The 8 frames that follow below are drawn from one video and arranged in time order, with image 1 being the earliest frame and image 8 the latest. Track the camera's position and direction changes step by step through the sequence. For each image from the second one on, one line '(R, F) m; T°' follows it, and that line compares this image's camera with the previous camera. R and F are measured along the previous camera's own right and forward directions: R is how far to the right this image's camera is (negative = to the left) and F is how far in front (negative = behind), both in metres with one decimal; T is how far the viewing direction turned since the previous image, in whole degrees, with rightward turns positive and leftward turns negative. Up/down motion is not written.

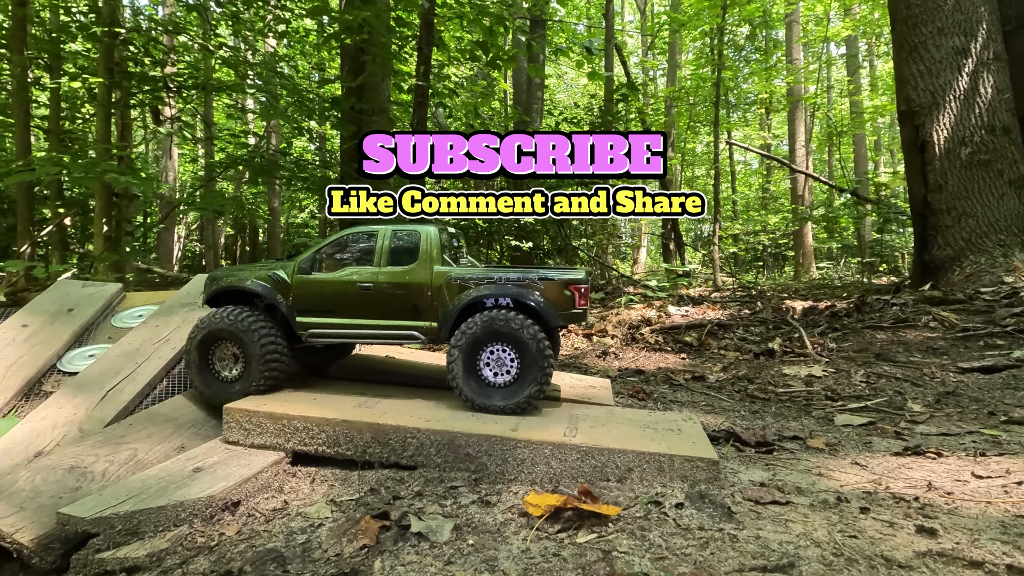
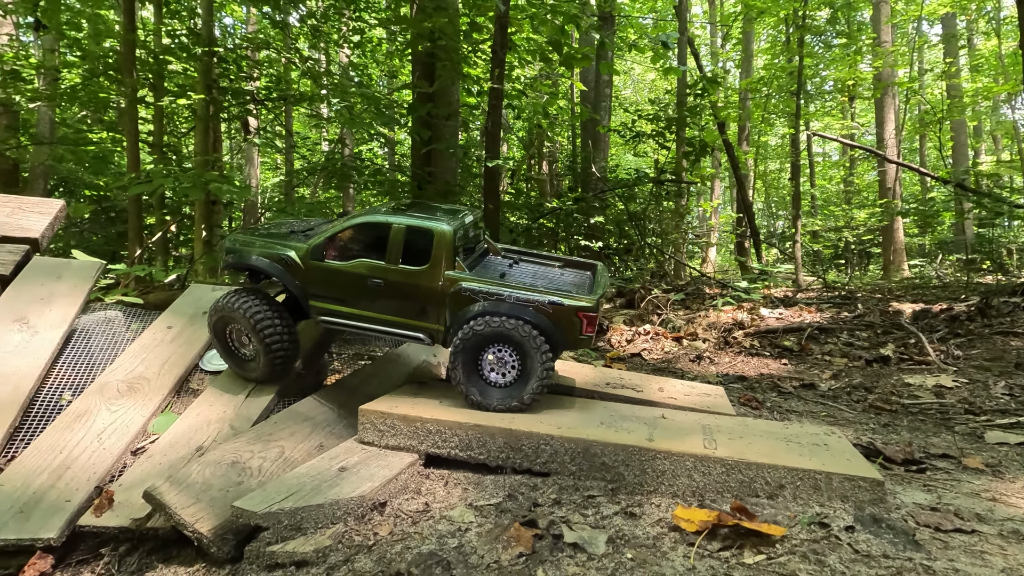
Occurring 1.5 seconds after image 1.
(-0.3, 0.0) m; -7°
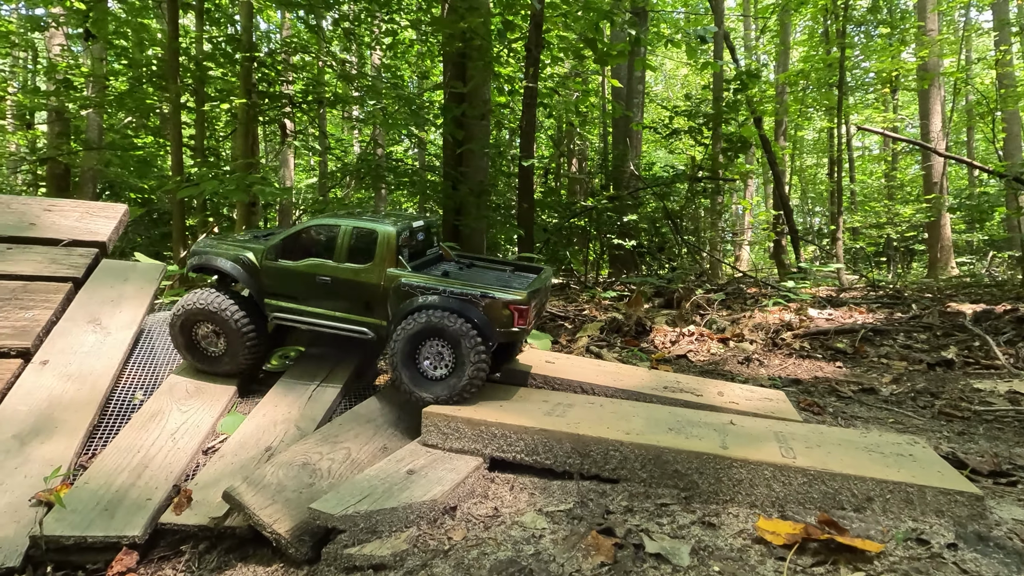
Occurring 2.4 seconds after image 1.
(-0.2, 0.0) m; -3°
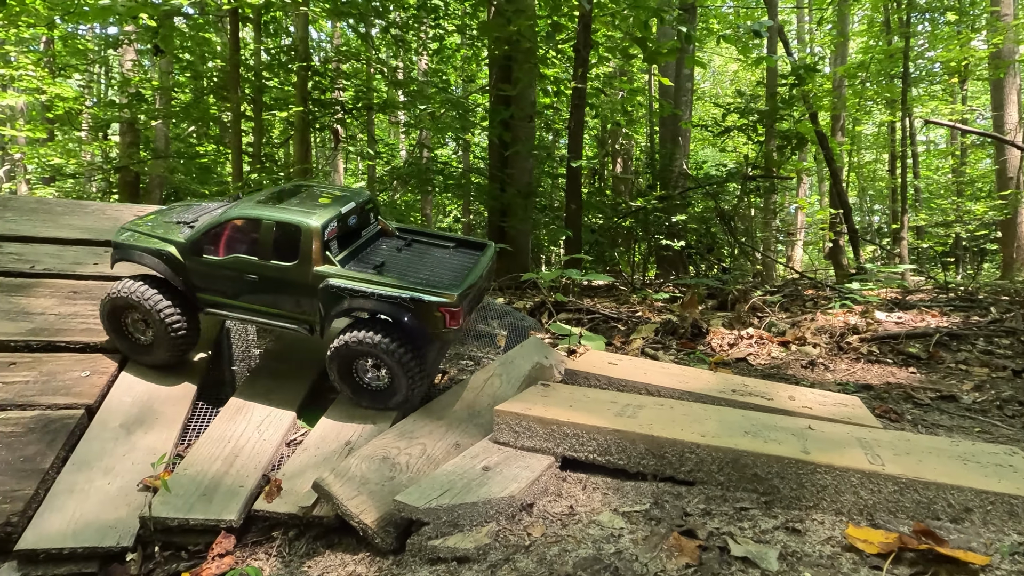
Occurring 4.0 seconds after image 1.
(-0.1, 0.0) m; -5°
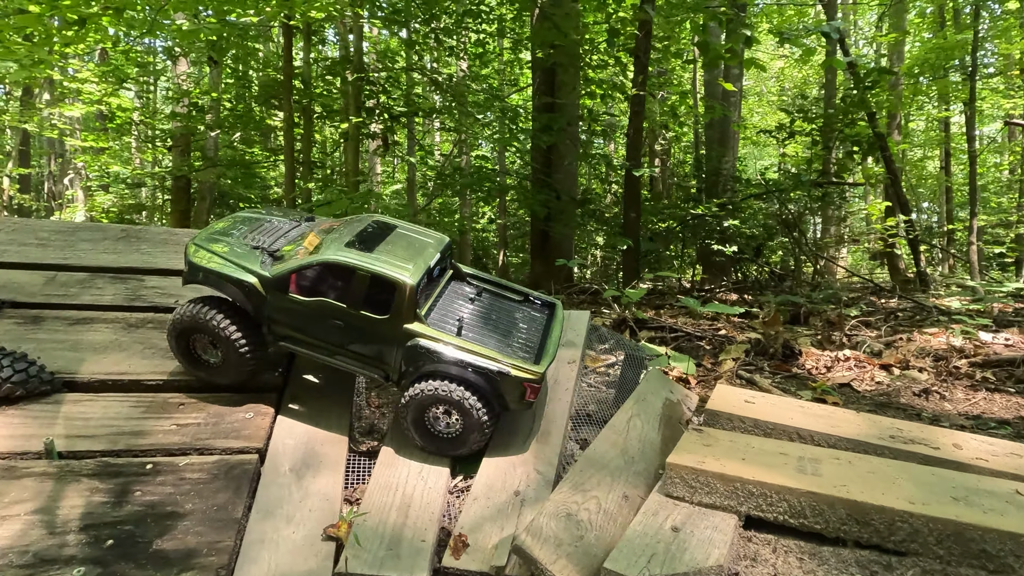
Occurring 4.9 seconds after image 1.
(-0.6, 0.0) m; -3°
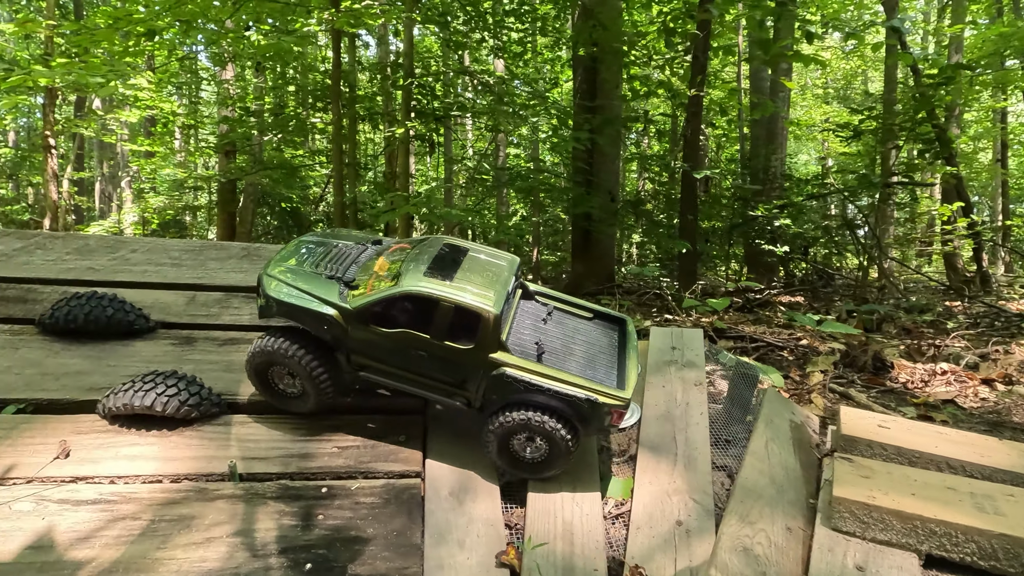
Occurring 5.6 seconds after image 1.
(-0.6, 0.0) m; -3°
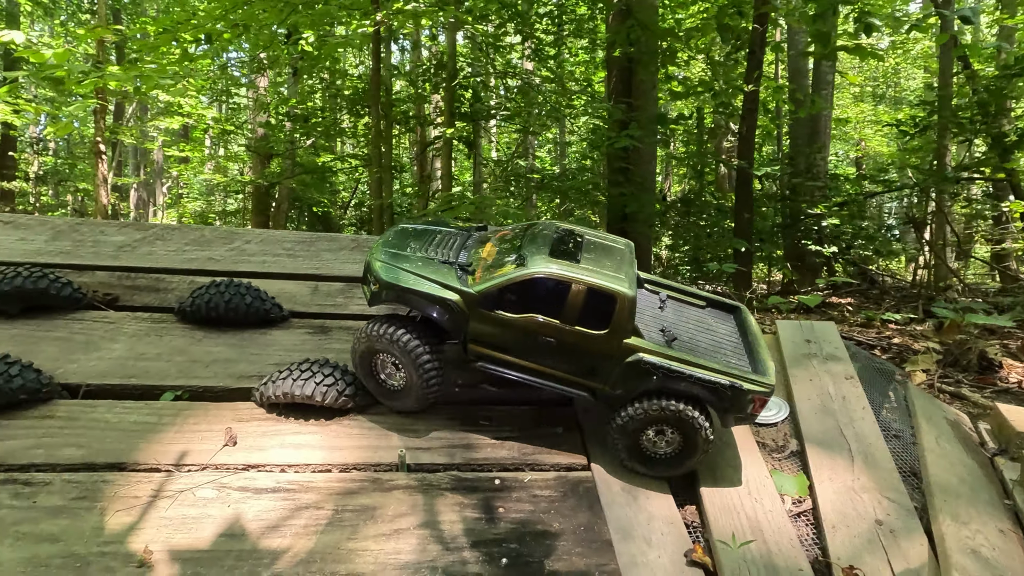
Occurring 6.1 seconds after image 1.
(-0.7, +0.1) m; -2°
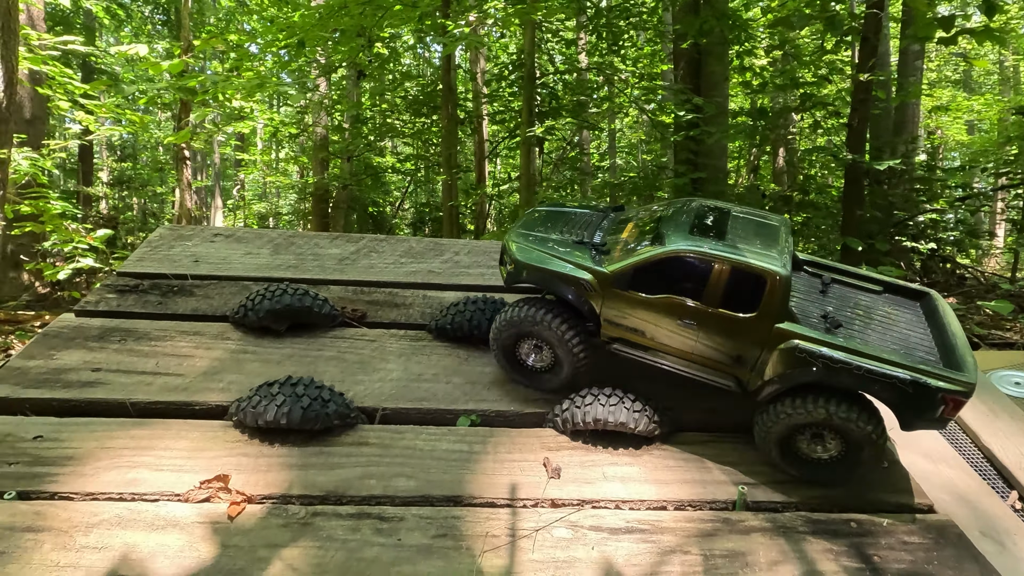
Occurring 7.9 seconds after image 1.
(-1.3, +0.1) m; -4°
